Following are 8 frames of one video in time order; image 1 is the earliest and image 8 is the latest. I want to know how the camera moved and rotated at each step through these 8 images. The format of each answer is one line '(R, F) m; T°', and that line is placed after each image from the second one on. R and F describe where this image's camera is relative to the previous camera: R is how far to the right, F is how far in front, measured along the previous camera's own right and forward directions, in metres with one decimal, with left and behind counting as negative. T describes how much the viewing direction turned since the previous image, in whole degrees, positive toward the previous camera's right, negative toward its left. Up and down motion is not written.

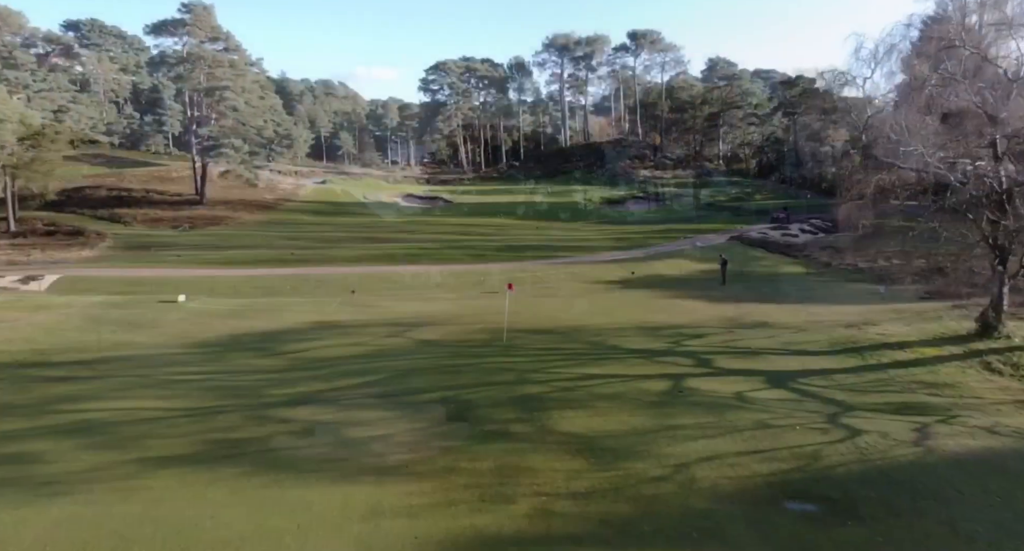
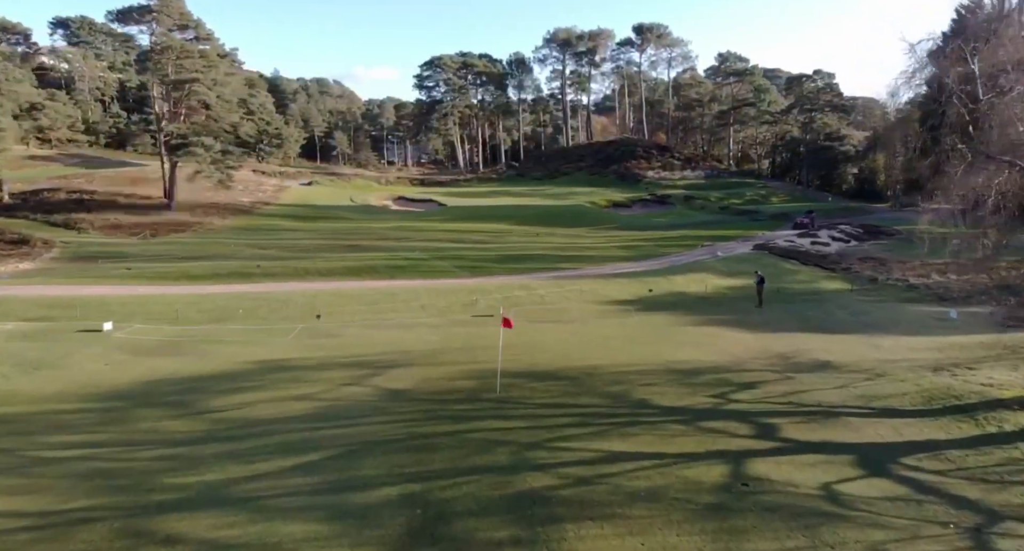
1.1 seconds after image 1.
(+0.1, +4.8) m; 0°
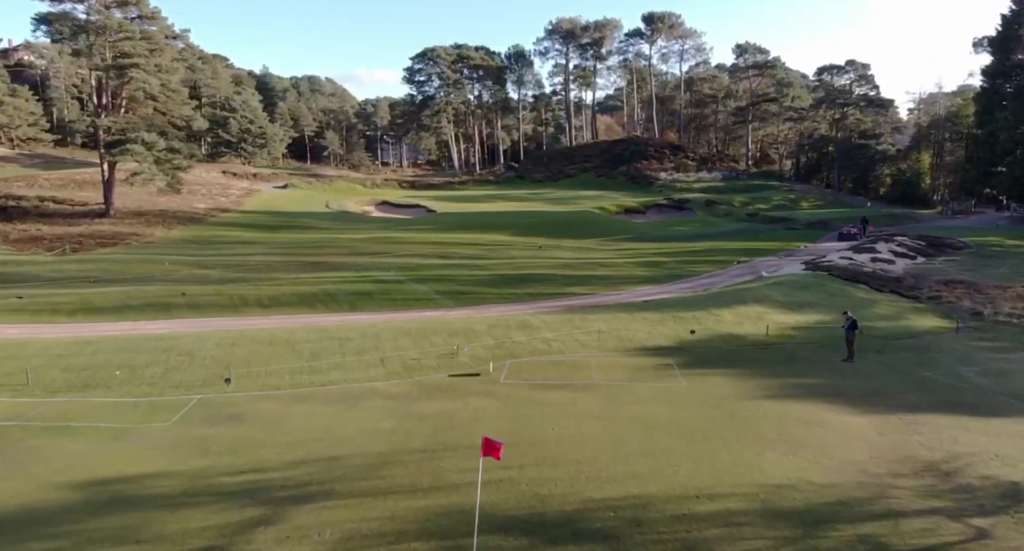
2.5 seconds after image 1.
(+0.2, +7.3) m; 0°
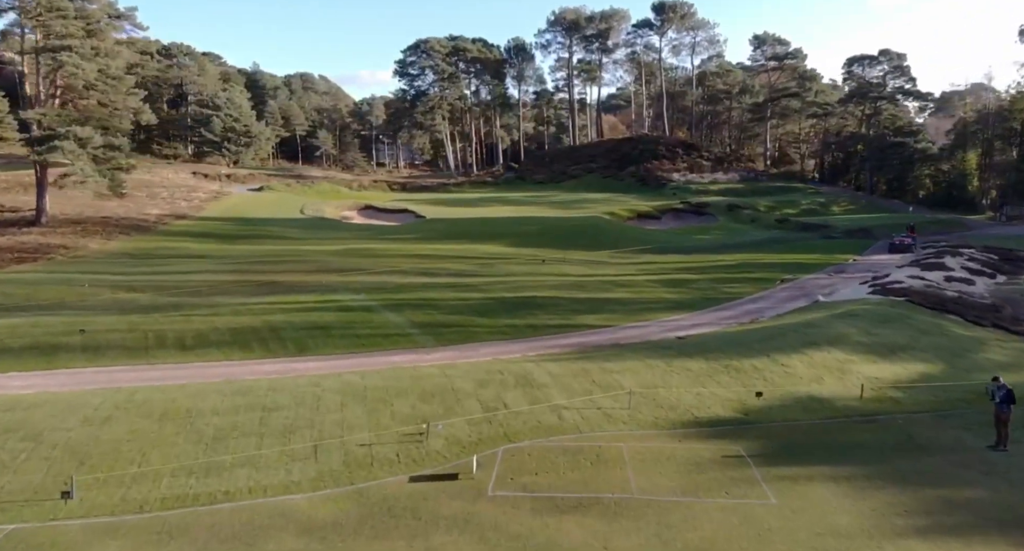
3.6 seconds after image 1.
(+0.1, +6.0) m; 0°
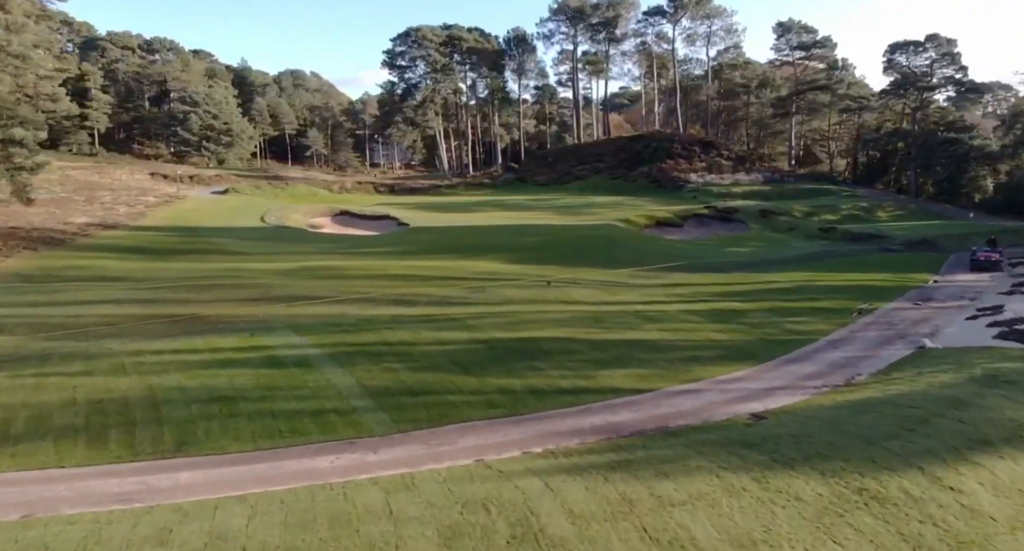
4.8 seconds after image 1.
(+0.1, +6.8) m; 0°
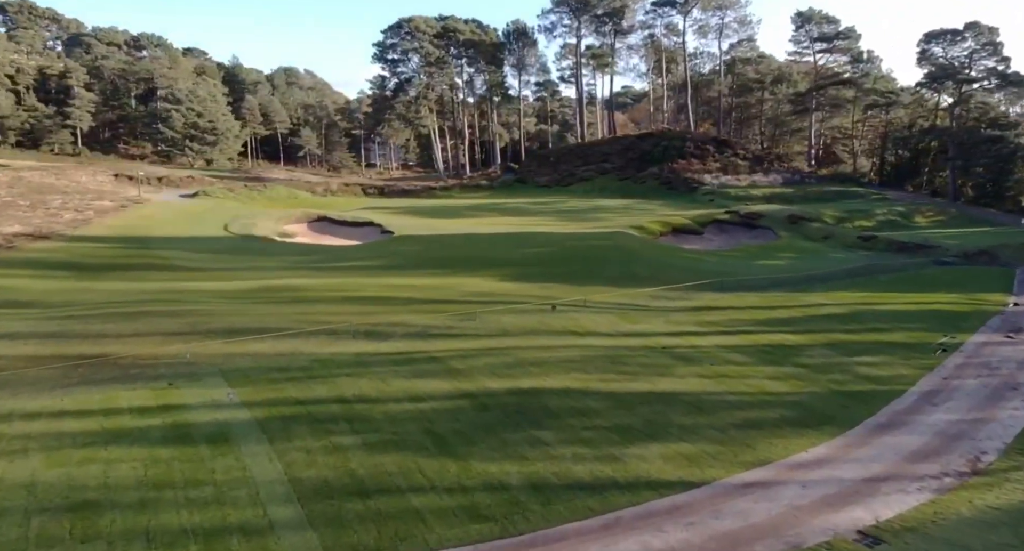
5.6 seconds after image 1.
(+0.1, +4.6) m; 0°
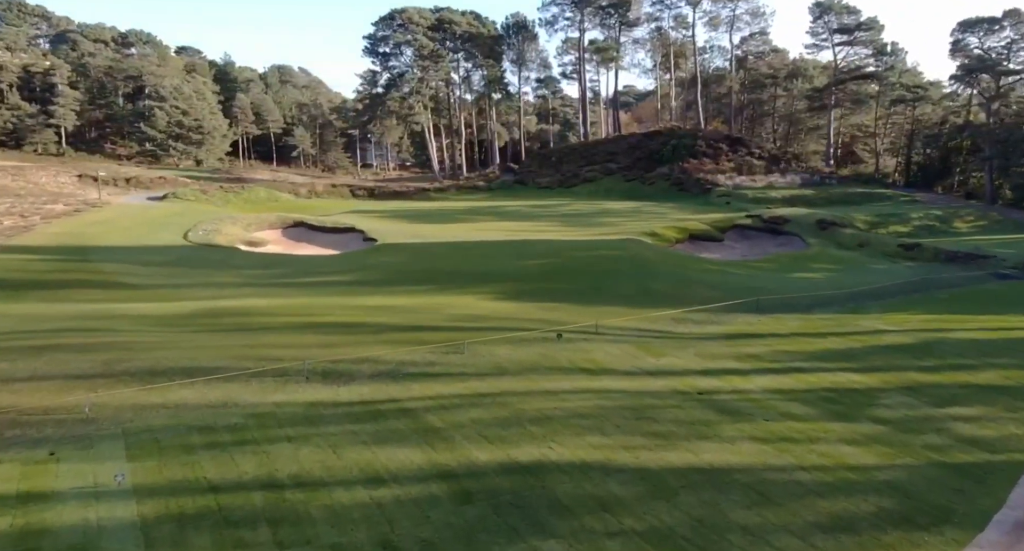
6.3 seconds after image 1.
(+0.1, +3.9) m; 0°
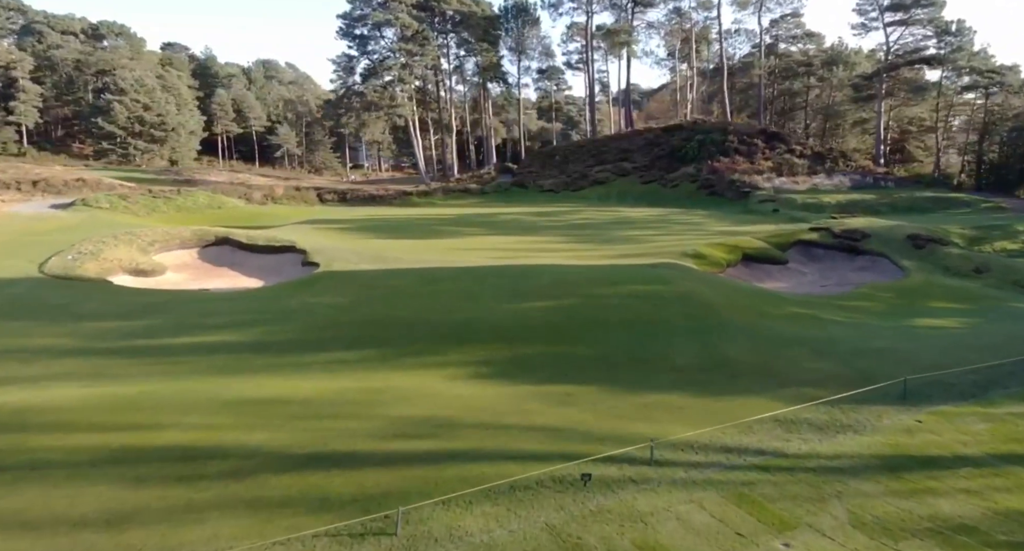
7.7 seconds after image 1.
(+0.2, +8.4) m; 0°
